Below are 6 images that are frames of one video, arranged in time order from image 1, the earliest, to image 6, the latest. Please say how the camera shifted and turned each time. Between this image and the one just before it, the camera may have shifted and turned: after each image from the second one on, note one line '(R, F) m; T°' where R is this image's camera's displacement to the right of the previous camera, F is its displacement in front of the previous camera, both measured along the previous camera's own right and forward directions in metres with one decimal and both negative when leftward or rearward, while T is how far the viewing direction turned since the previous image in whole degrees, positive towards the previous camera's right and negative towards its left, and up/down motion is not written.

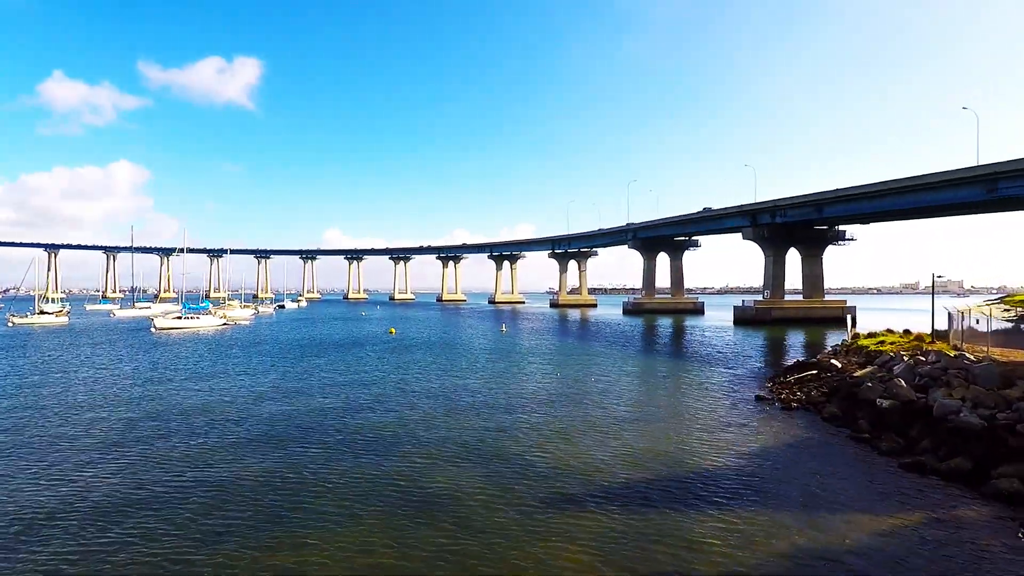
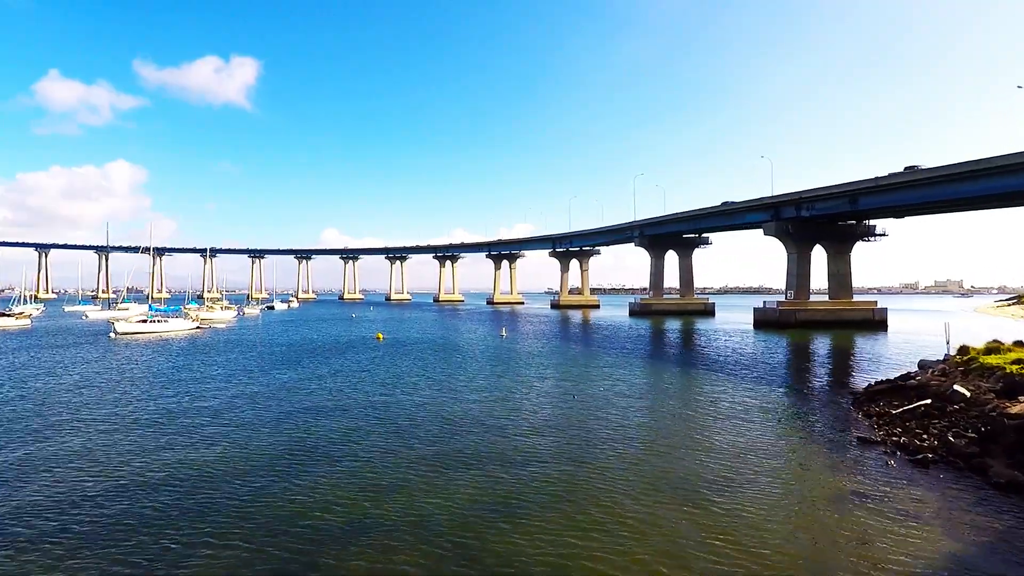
(-0.2, +3.5) m; 0°
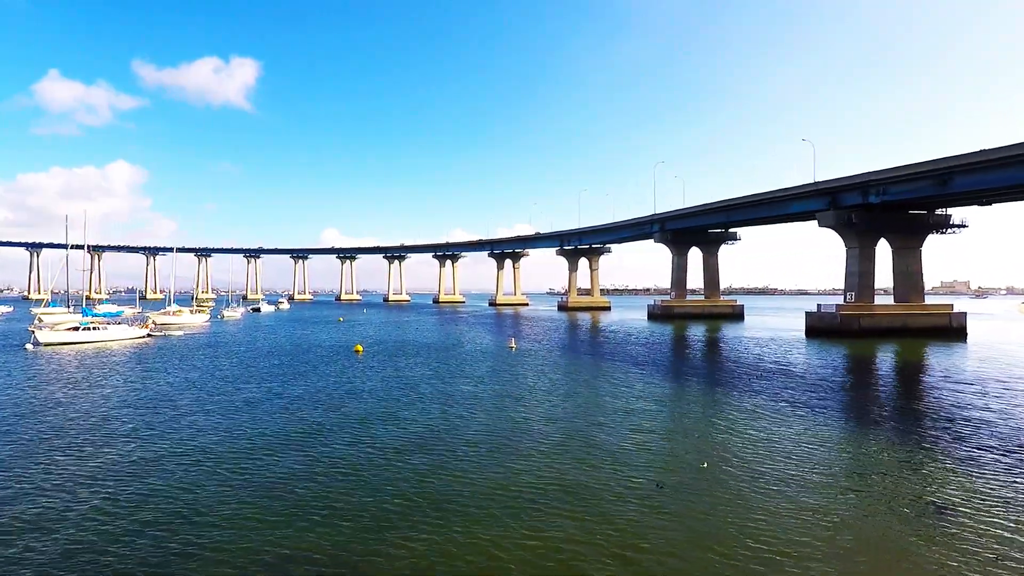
(-0.6, +5.9) m; 0°
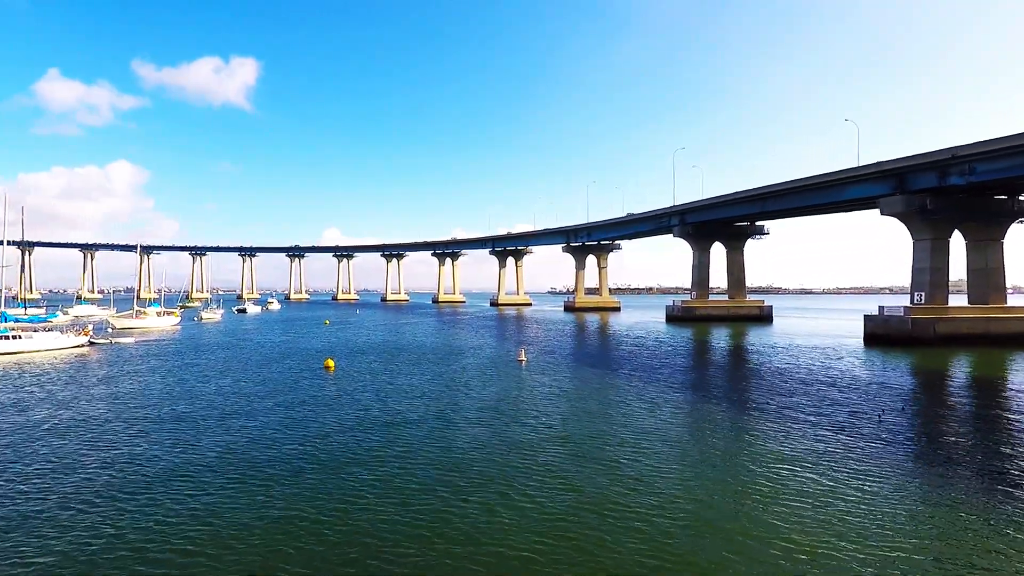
(-0.4, +5.0) m; 0°
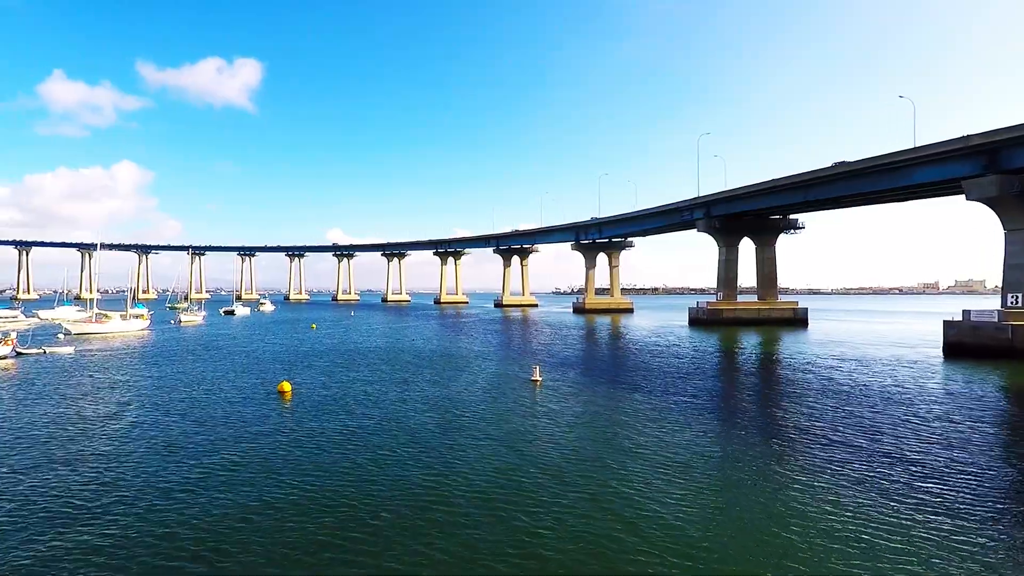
(-0.3, +4.6) m; 0°
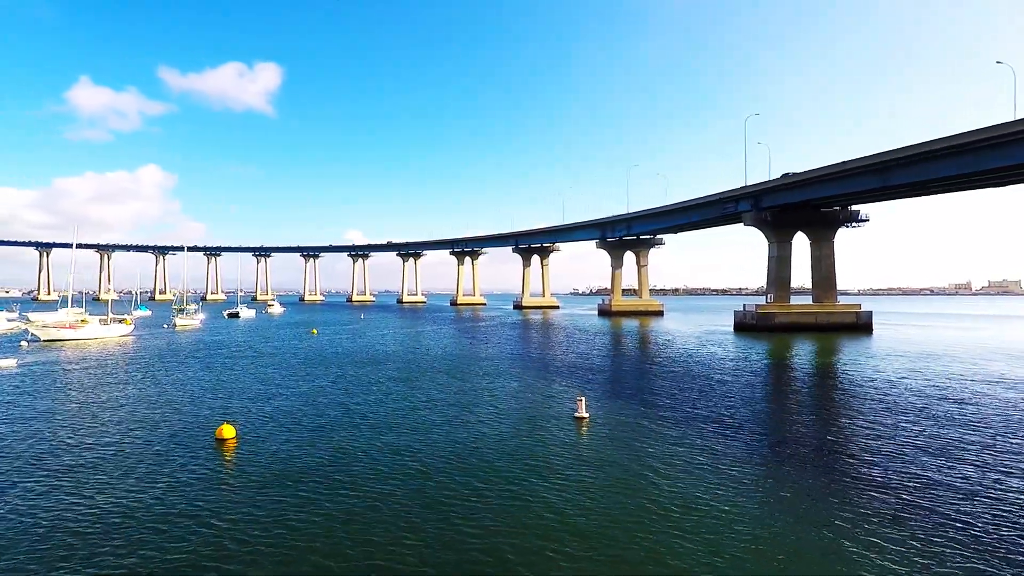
(-0.5, +4.6) m; -2°
